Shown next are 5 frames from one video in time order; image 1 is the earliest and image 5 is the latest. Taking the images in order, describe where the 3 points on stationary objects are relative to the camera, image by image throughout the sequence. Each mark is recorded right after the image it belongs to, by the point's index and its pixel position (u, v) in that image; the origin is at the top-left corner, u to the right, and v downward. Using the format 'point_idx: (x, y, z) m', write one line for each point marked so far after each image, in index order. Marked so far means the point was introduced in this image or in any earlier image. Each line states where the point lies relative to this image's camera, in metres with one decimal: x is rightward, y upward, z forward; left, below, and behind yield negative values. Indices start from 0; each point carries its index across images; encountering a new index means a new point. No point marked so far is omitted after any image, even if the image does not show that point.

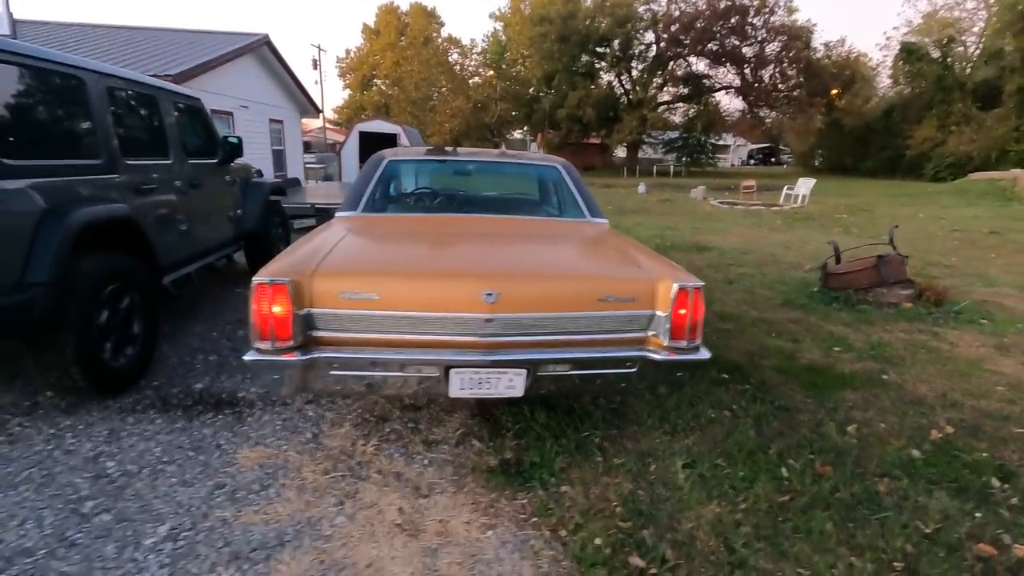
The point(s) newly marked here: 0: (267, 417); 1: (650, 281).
0: (-1.5, -0.8, +3.3) m
1: (+0.7, 0.0, +2.6) m
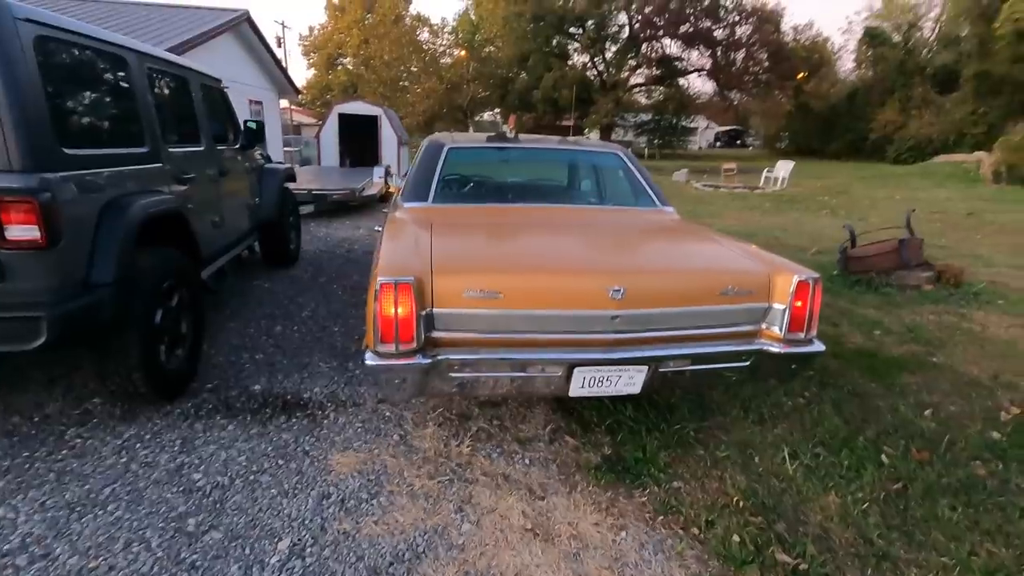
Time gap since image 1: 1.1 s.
0: (-1.0, -0.8, +3.2) m
1: (+1.3, +0.1, +2.6) m
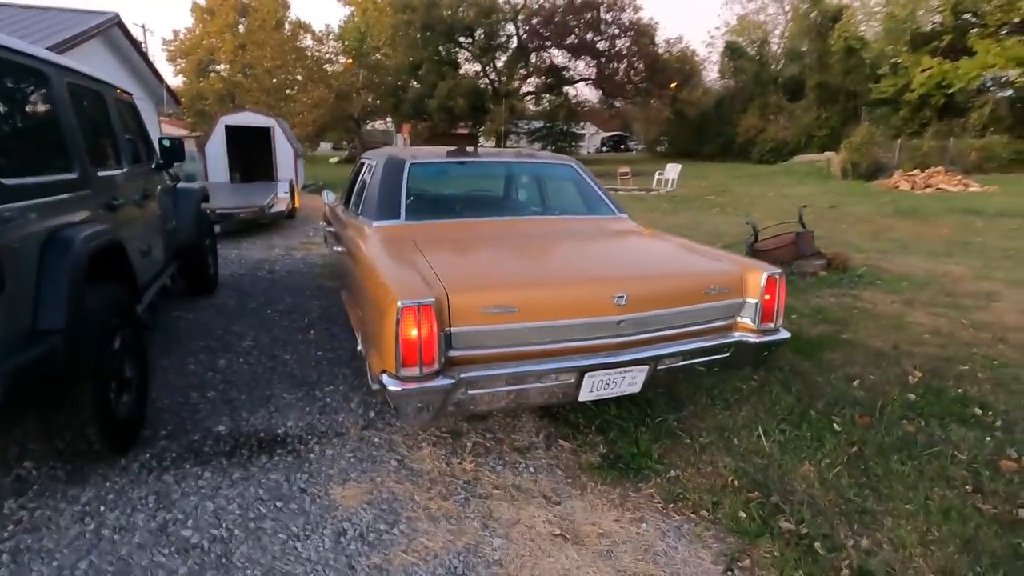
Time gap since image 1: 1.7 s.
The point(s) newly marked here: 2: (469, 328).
0: (-1.0, -0.9, +3.0) m
1: (+1.2, +0.1, +2.9) m
2: (-0.2, -0.2, +2.3) m
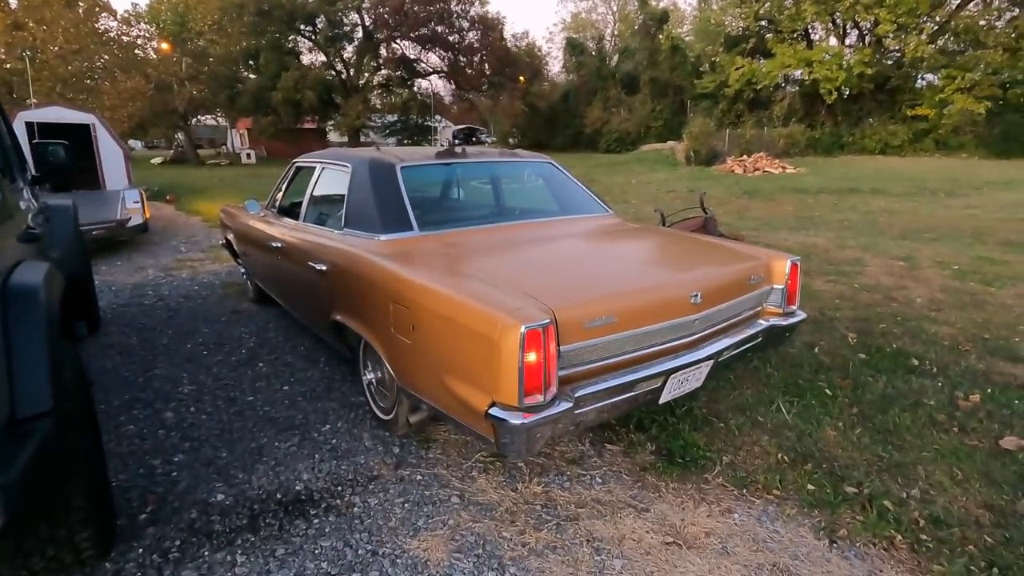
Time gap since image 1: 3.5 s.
0: (-0.7, -1.0, +2.7) m
1: (+1.4, +0.2, +3.1) m
2: (+0.3, -0.2, +2.2) m
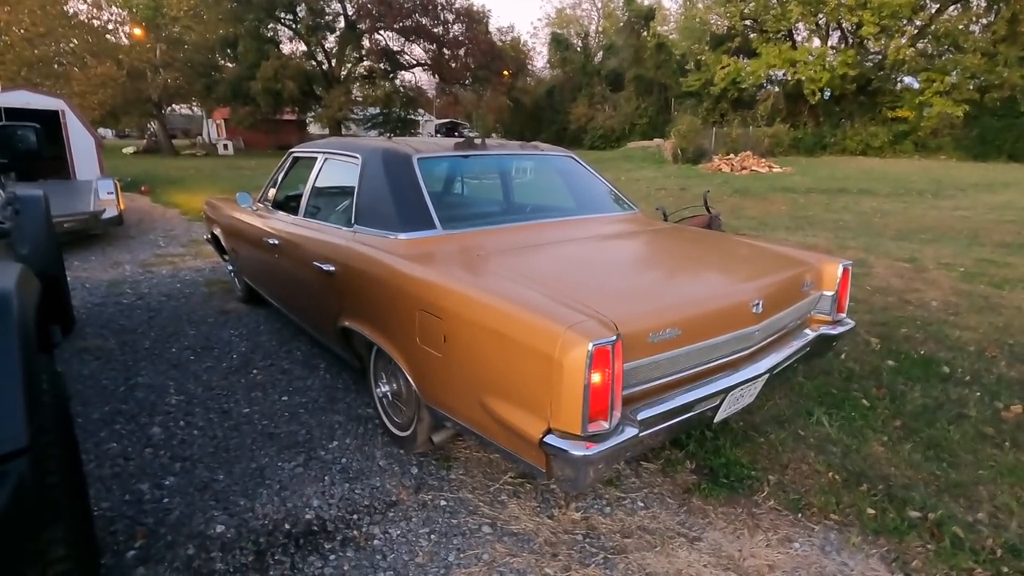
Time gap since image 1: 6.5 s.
0: (-0.5, -1.1, +2.4) m
1: (+1.6, +0.1, +2.8) m
2: (+0.4, -0.3, +1.9) m
